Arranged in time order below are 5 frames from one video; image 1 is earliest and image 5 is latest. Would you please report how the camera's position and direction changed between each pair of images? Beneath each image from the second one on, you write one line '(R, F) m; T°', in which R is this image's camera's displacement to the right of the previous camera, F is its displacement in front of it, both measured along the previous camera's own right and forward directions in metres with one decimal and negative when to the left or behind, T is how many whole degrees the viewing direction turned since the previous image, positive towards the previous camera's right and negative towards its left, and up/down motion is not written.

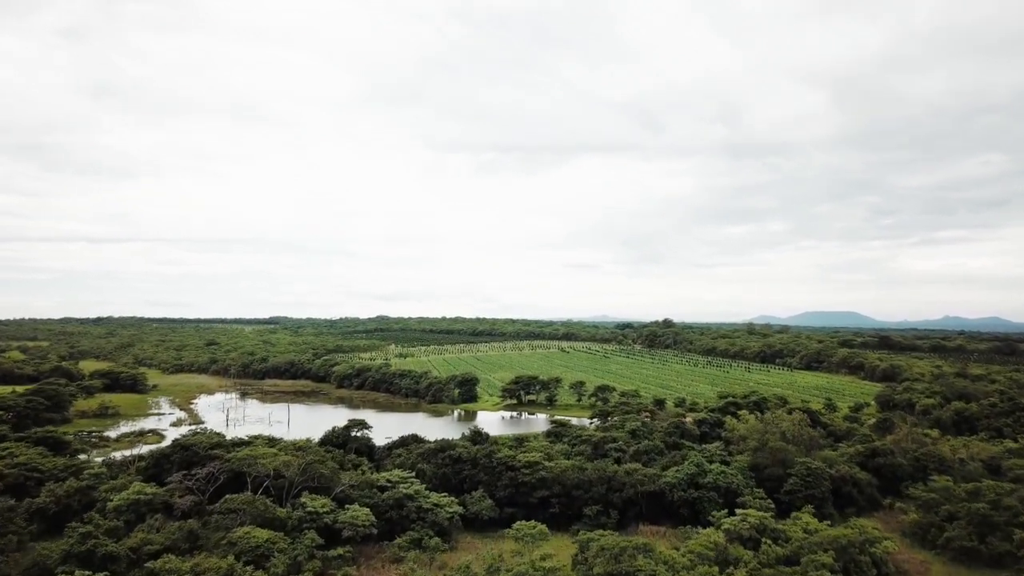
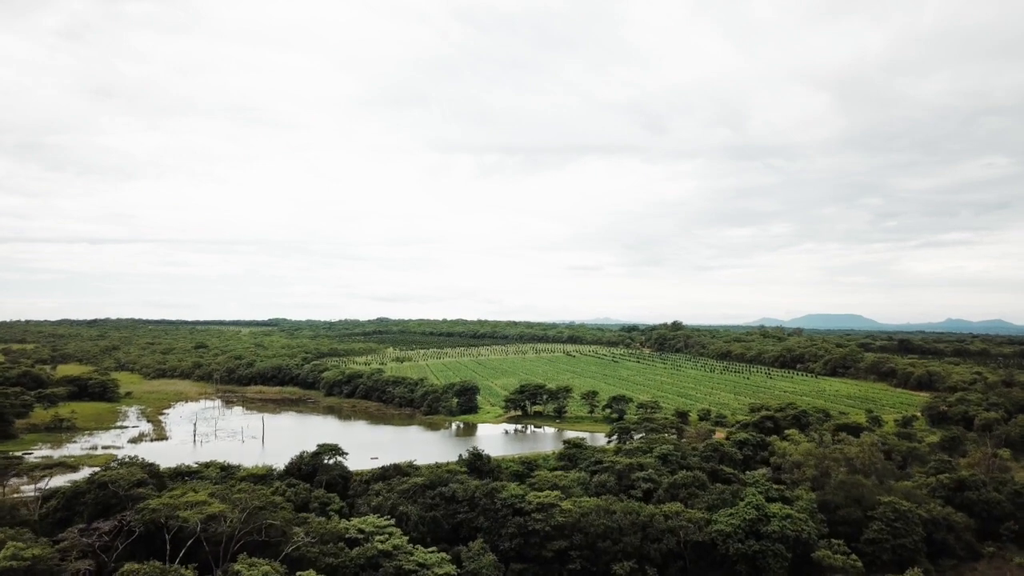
(-0.4, +8.3) m; 0°
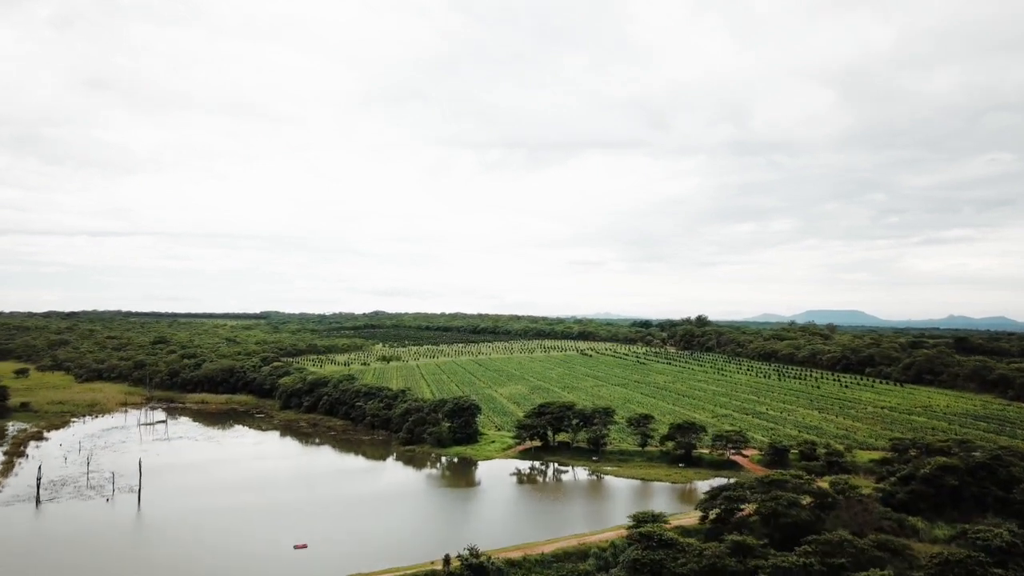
(-1.5, +22.7) m; 0°
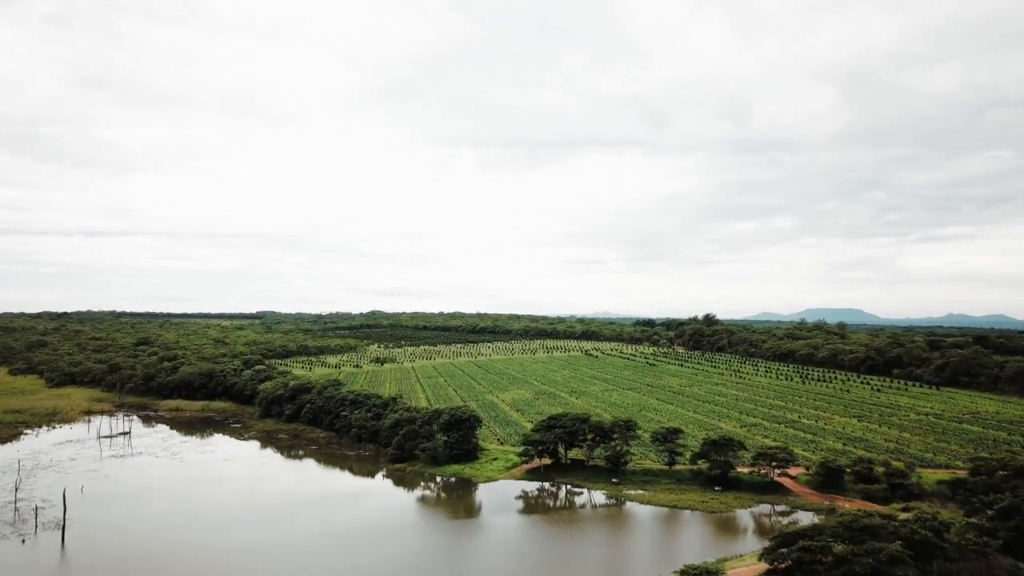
(-0.5, +7.2) m; 0°
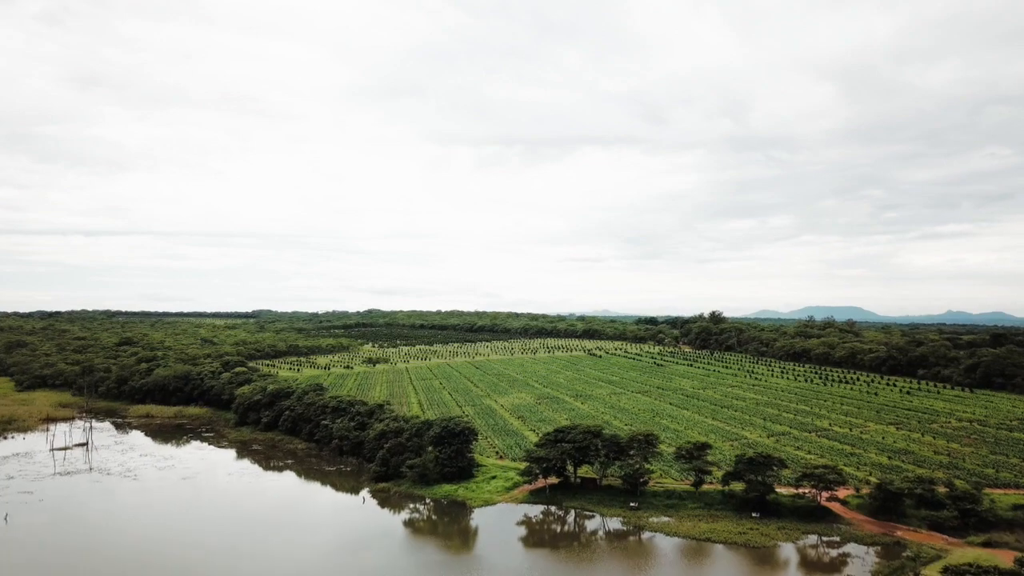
(-0.1, +6.2) m; 0°
